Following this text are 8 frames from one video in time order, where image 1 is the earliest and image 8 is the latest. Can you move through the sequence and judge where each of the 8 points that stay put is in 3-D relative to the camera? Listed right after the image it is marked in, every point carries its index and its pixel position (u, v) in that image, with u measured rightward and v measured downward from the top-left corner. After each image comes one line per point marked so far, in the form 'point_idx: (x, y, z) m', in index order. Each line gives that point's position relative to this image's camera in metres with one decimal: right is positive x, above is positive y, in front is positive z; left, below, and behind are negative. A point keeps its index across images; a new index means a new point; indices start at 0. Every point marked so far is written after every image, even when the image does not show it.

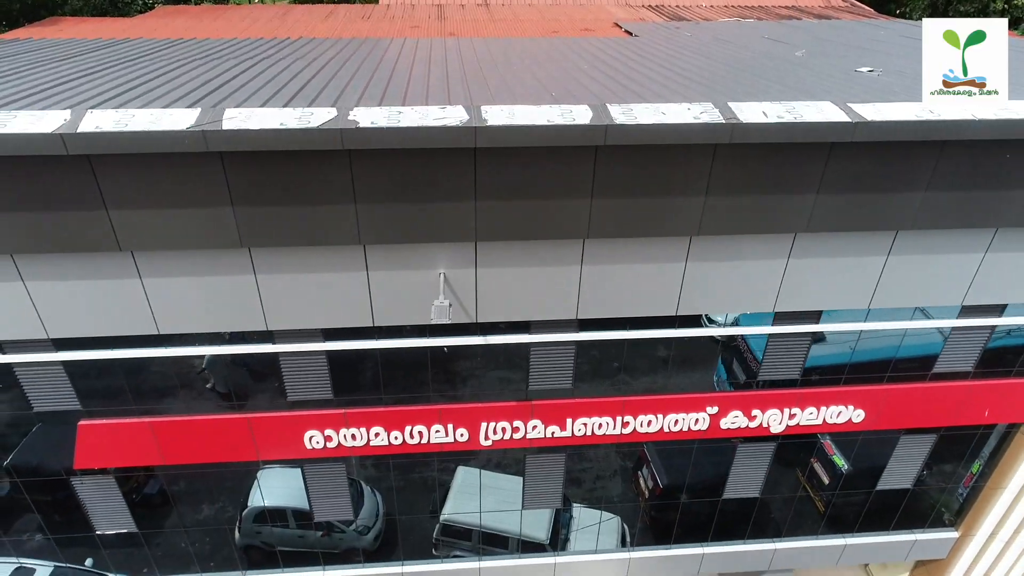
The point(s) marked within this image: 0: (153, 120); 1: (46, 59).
0: (-2.4, +1.1, +4.8) m
1: (-5.8, +2.8, +9.0) m
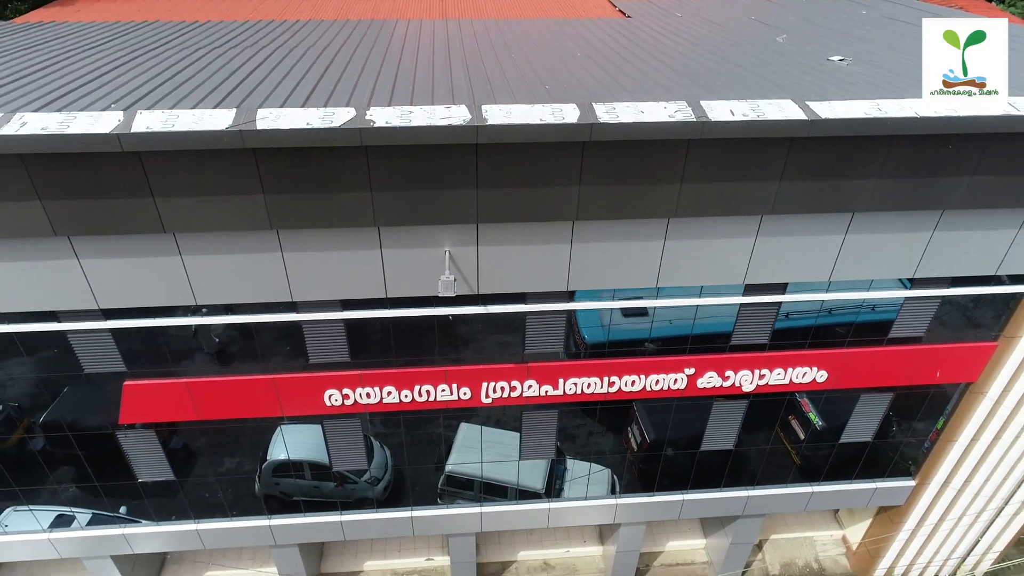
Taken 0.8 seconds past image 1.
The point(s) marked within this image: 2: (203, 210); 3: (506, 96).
0: (-2.4, +1.3, +5.5) m
1: (-5.8, +3.2, +9.6) m
2: (-2.6, +0.6, +5.9) m
3: (-0.1, +2.0, +7.5) m
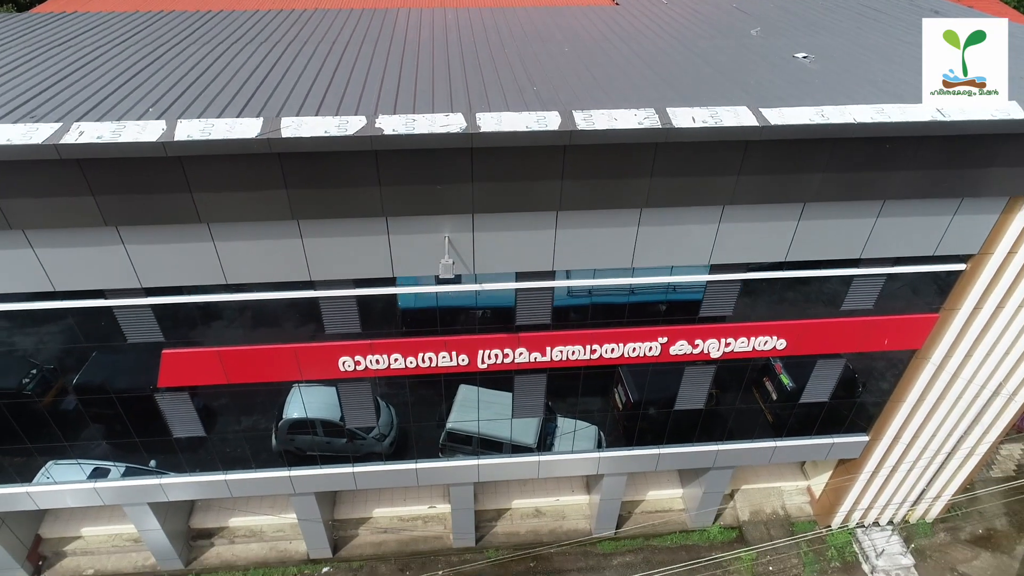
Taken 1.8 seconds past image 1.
0: (-2.5, +1.4, +6.3) m
1: (-5.9, +3.6, +10.3) m
2: (-2.7, +0.8, +6.8) m
3: (-0.2, +2.2, +8.3) m
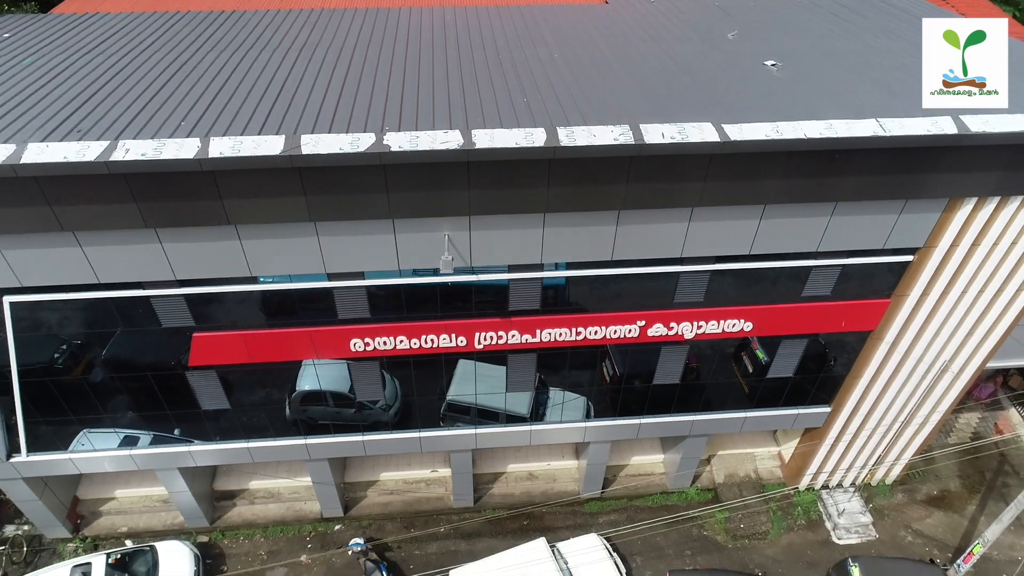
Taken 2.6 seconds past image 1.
0: (-2.6, +1.4, +7.2) m
1: (-6.0, +3.8, +11.1) m
2: (-2.7, +0.8, +7.8) m
3: (-0.3, +2.3, +9.2) m
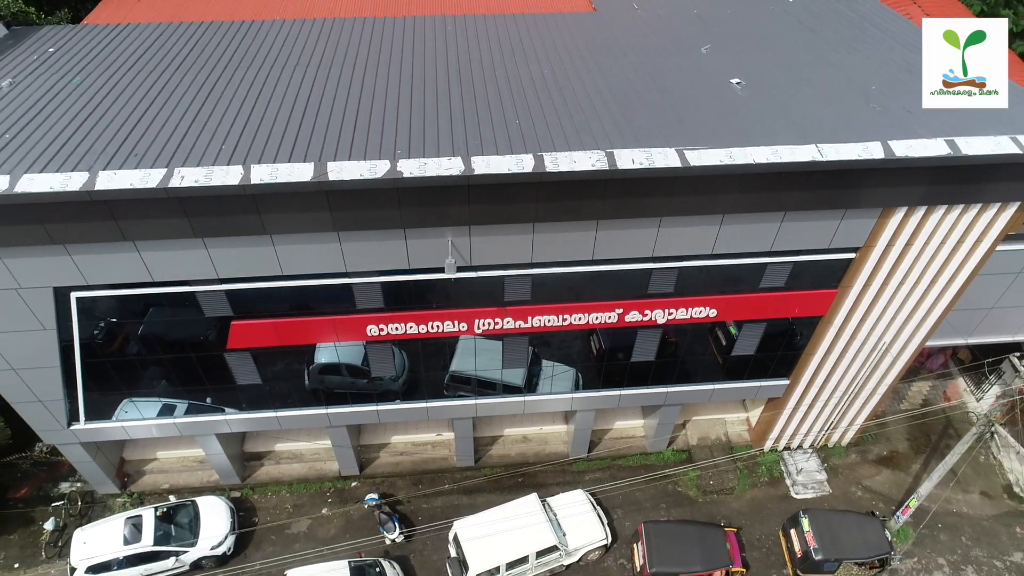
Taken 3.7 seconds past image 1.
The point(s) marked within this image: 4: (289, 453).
0: (-2.7, +1.4, +8.6) m
1: (-6.1, +4.0, +12.3) m
2: (-2.8, +0.8, +9.1) m
3: (-0.3, +2.4, +10.4) m
4: (-4.7, -3.5, +15.2) m
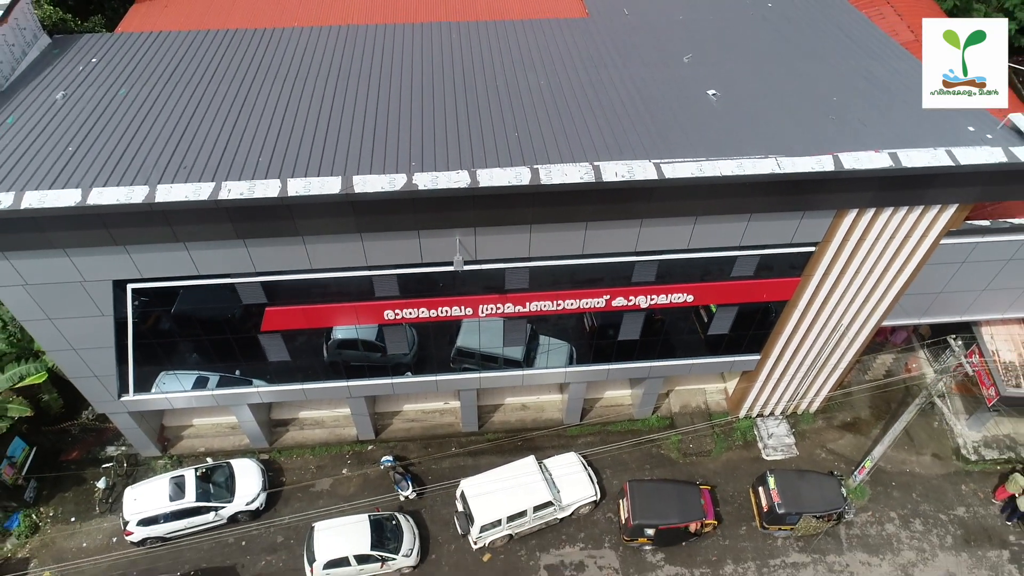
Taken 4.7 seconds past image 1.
0: (-2.7, +1.4, +10.0) m
1: (-6.1, +4.2, +13.6) m
2: (-2.8, +0.9, +10.6) m
3: (-0.4, +2.6, +11.8) m
4: (-4.7, -3.1, +16.8) m
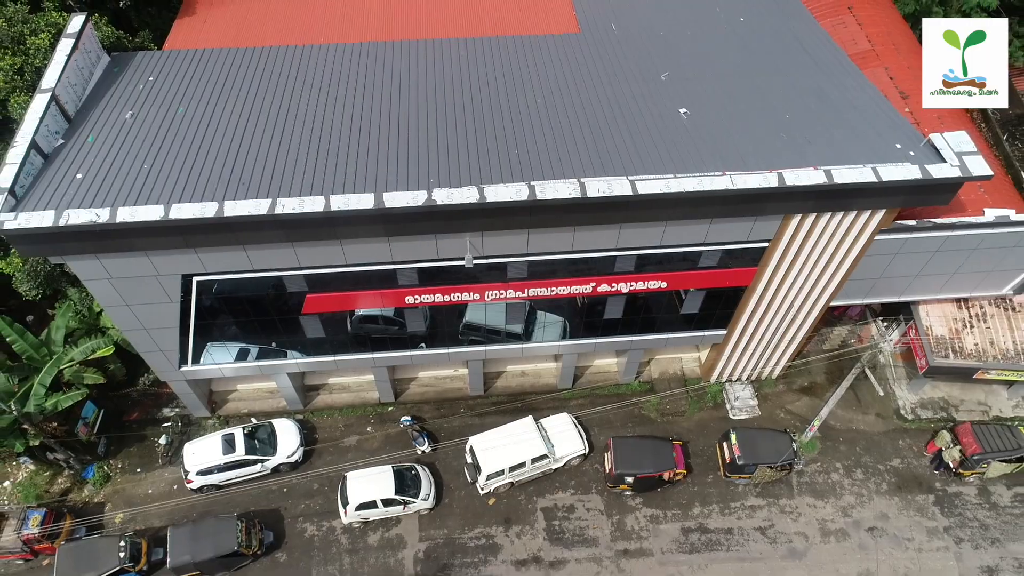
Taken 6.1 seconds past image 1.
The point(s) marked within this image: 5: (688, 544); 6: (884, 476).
0: (-2.7, +1.5, +12.2) m
1: (-6.1, +4.5, +15.6) m
2: (-2.8, +1.0, +12.9) m
3: (-0.3, +2.7, +14.0) m
4: (-4.7, -2.6, +19.3) m
5: (+4.0, -5.8, +16.1) m
6: (+9.0, -4.6, +17.4) m
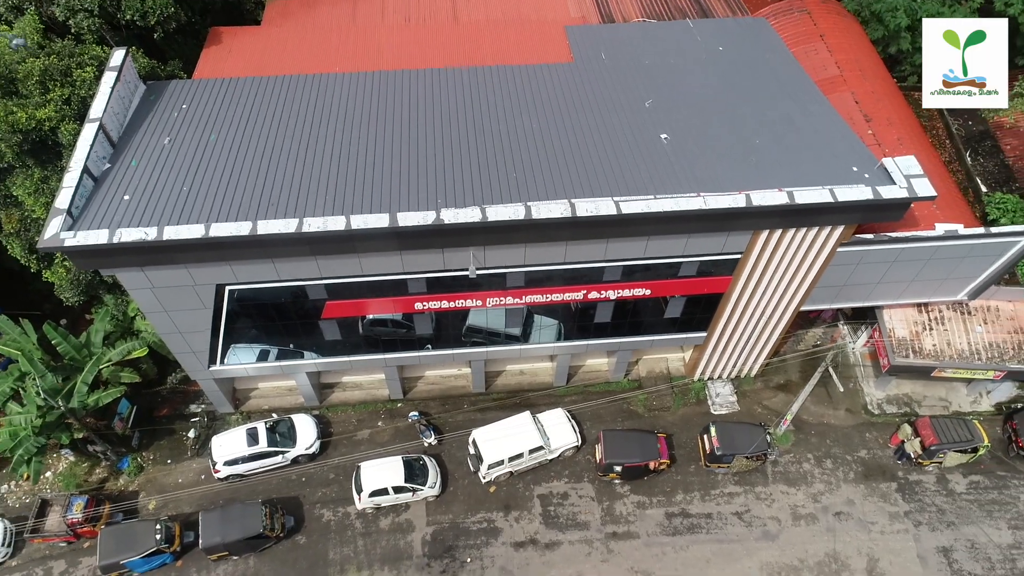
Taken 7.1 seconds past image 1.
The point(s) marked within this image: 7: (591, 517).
0: (-2.7, +1.3, +13.9) m
1: (-6.1, +4.3, +17.3) m
2: (-2.8, +0.8, +14.5) m
3: (-0.4, +2.6, +15.6) m
4: (-4.7, -2.8, +21.0) m
5: (+3.9, -5.9, +17.8) m
6: (+9.0, -4.7, +19.0) m
7: (+2.0, -5.8, +18.0) m
